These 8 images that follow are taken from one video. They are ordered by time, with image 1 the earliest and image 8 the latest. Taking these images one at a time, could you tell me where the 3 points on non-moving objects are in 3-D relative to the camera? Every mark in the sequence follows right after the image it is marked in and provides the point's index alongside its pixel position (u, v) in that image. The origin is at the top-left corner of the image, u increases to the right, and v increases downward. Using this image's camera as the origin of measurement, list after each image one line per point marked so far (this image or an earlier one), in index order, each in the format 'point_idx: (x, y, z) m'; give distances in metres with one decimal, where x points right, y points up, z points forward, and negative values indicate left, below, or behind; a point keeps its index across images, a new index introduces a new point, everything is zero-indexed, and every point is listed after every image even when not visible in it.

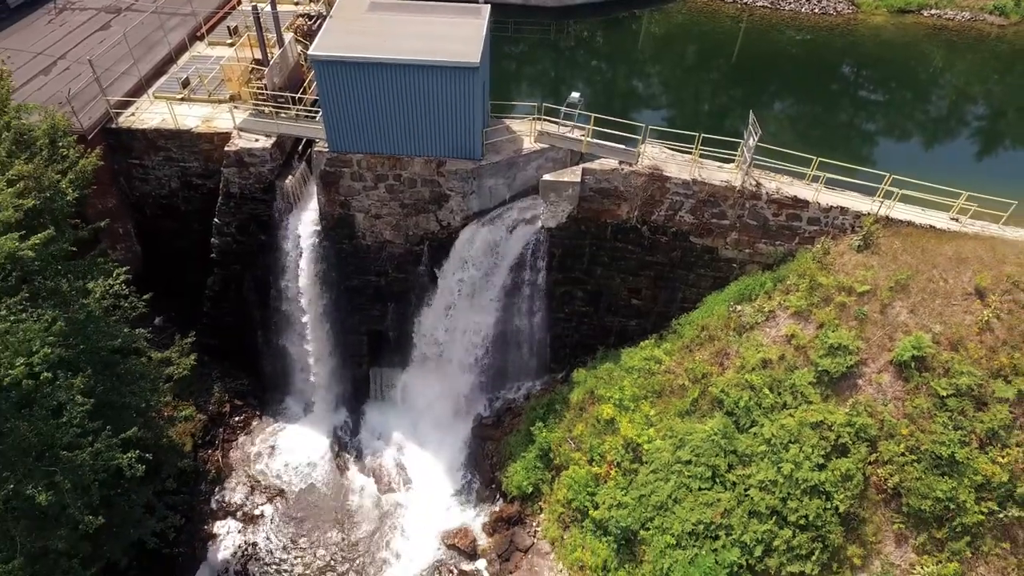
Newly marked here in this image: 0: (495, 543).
0: (-1.6, -23.5, +19.3) m
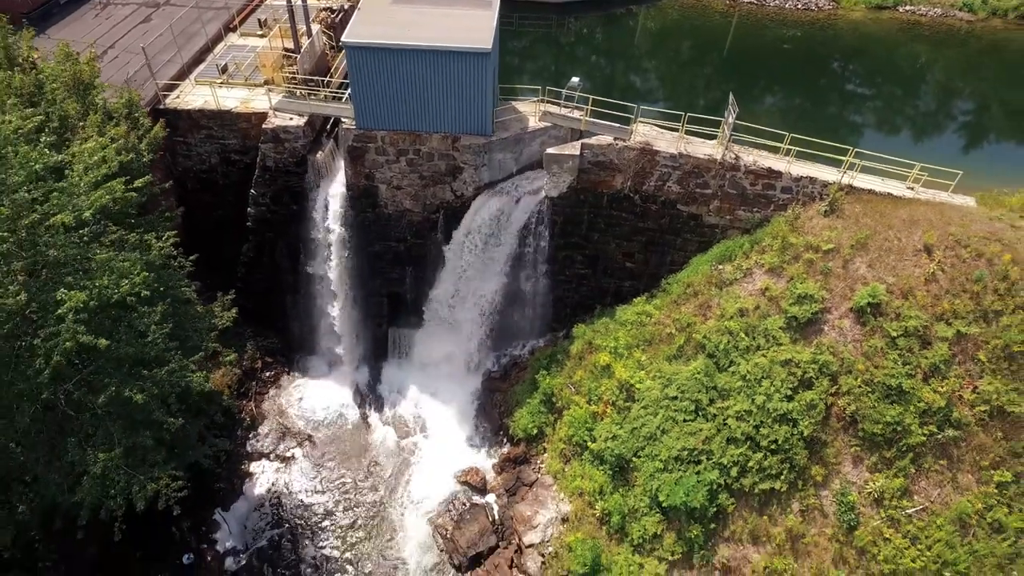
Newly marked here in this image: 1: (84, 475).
0: (-0.9, -19.7, +21.6) m
1: (-27.7, -11.9, +13.8) m
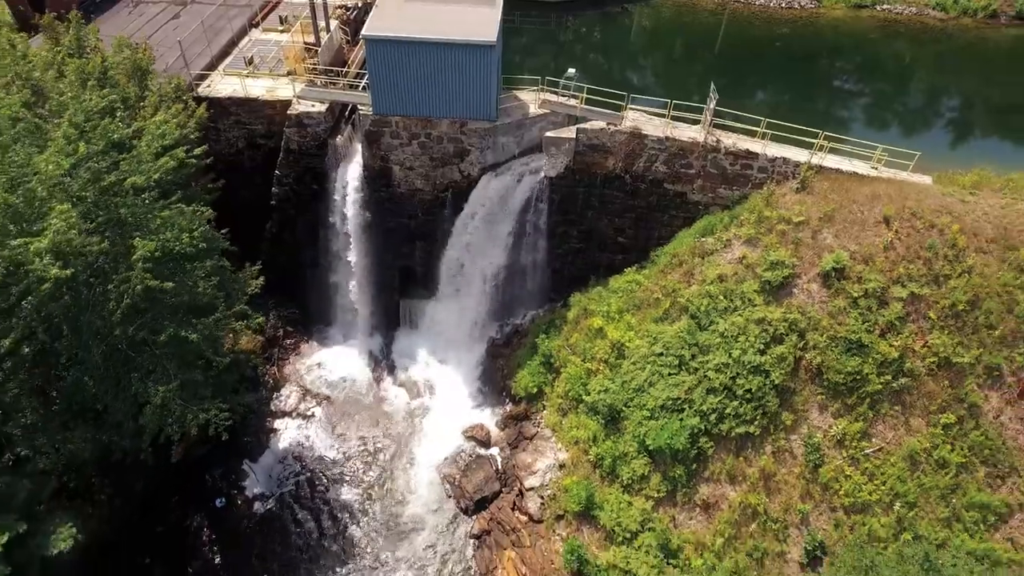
0: (-0.6, -16.4, +23.7) m
1: (-27.4, -8.7, +15.9) m
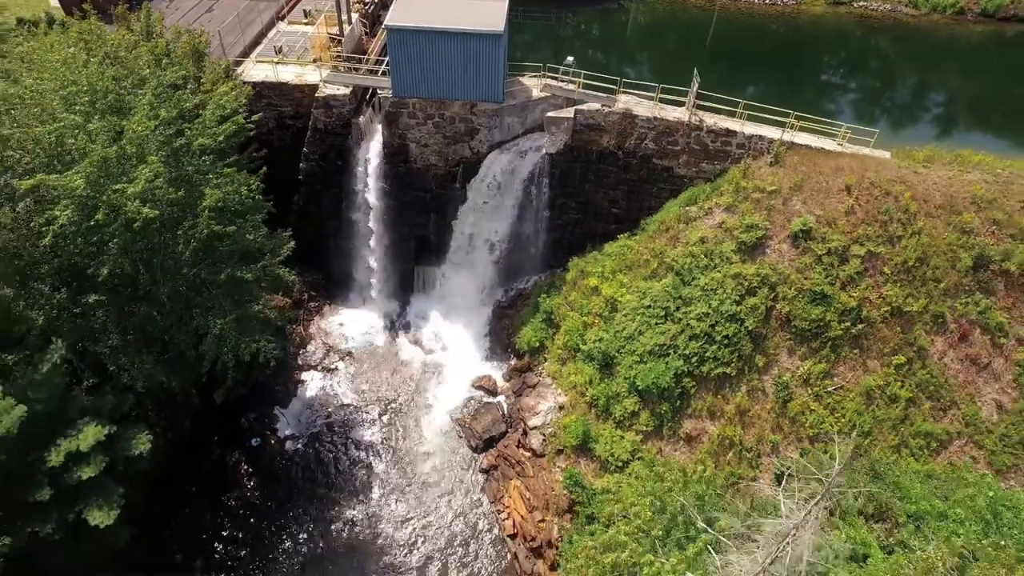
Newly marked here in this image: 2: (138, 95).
0: (-0.1, -12.0, +26.3) m
1: (-26.8, -4.2, +18.6) m
2: (-30.2, +15.4, +17.2) m
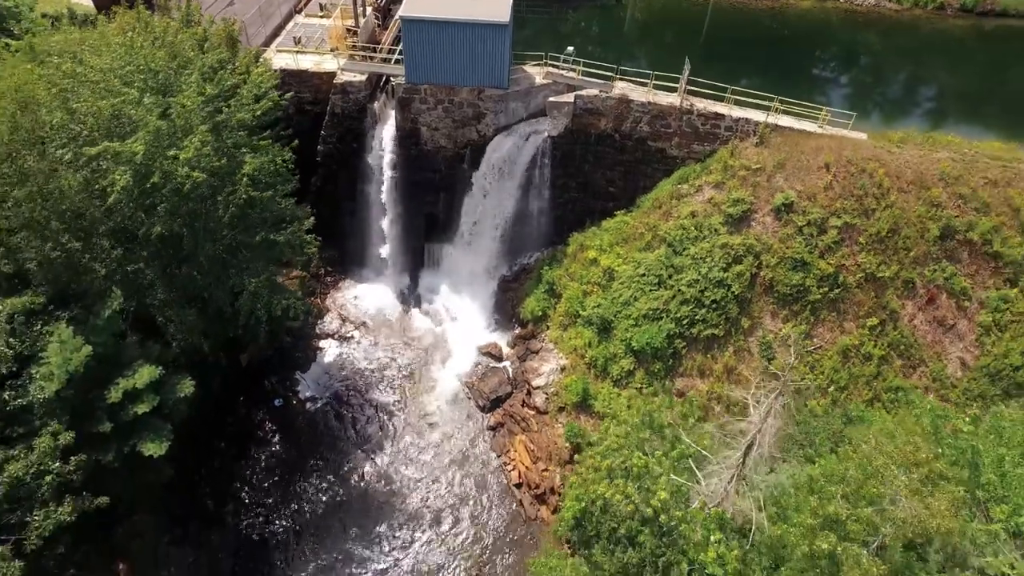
0: (+0.6, -8.3, +28.3) m
1: (-26.2, -0.5, +20.5) m
2: (-29.6, +19.1, +19.2) m
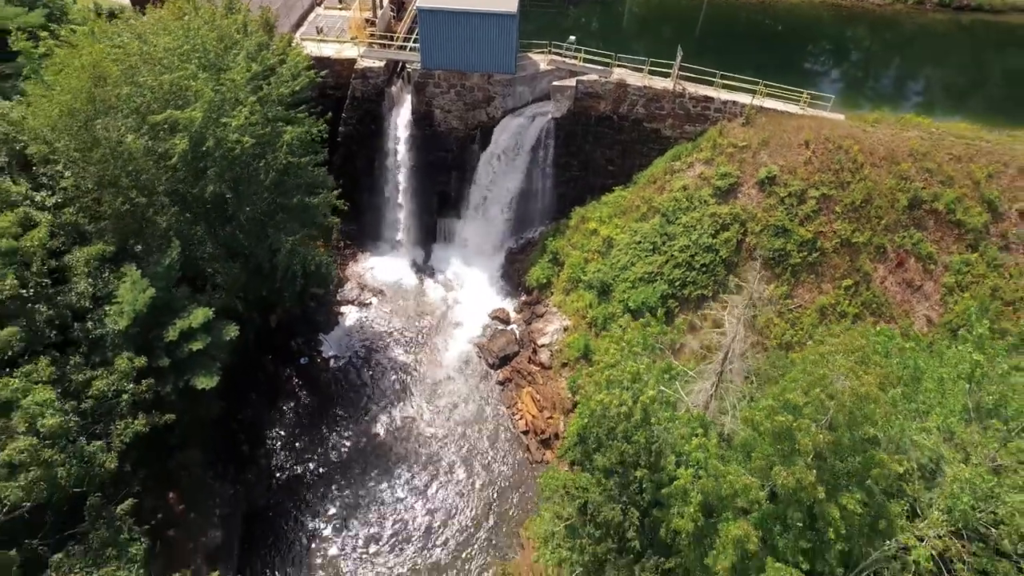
0: (+1.5, -3.8, +30.7) m
1: (-25.2, +4.0, +22.9) m
2: (-28.6, +23.6, +21.6) m
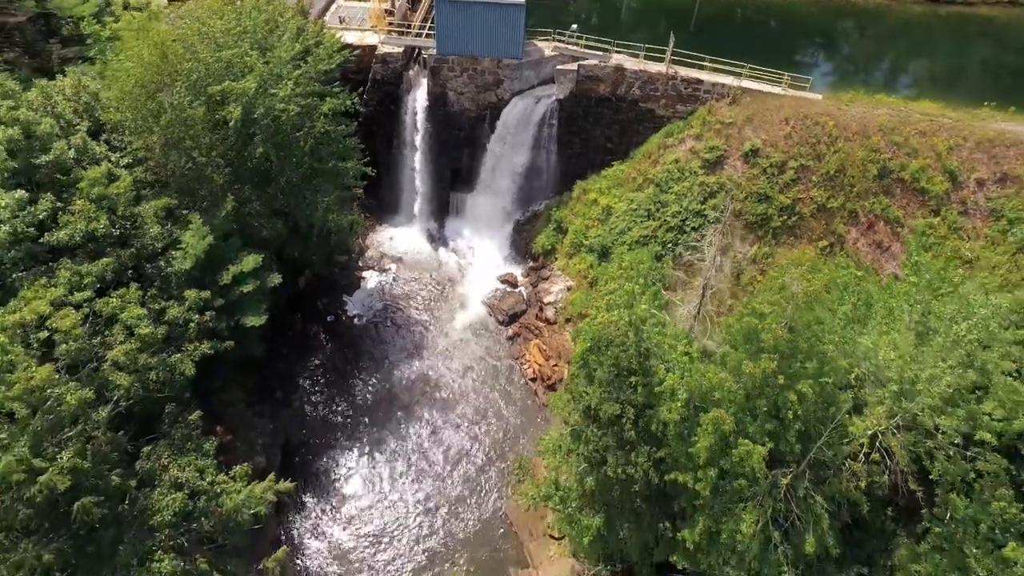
0: (+2.8, +1.6, +33.5) m
1: (-24.0, +9.4, +25.7) m
2: (-27.4, +29.0, +24.5) m
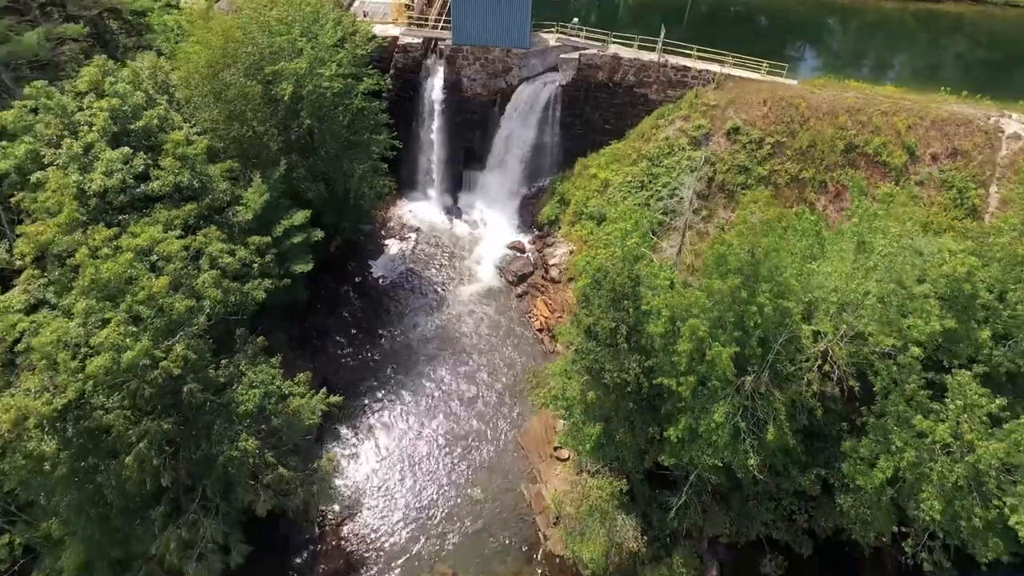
0: (+4.2, +7.6, +37.3) m
1: (-22.5, +15.5, +29.5) m
2: (-25.9, +35.1, +28.4) m
